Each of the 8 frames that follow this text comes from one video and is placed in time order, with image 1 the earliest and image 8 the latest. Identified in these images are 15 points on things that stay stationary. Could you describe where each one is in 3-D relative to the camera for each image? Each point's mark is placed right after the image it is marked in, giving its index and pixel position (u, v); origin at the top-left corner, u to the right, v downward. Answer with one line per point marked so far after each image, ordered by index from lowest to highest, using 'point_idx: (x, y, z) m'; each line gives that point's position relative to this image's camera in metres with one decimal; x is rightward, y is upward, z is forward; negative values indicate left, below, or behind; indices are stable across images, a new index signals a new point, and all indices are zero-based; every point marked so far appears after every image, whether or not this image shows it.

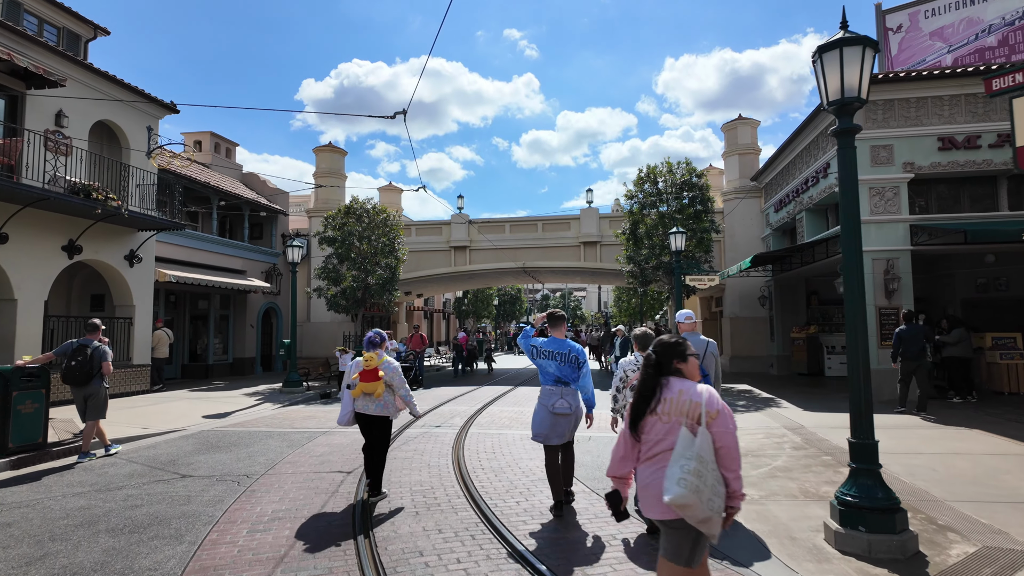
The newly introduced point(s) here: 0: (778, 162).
0: (+8.8, +4.1, +19.1) m
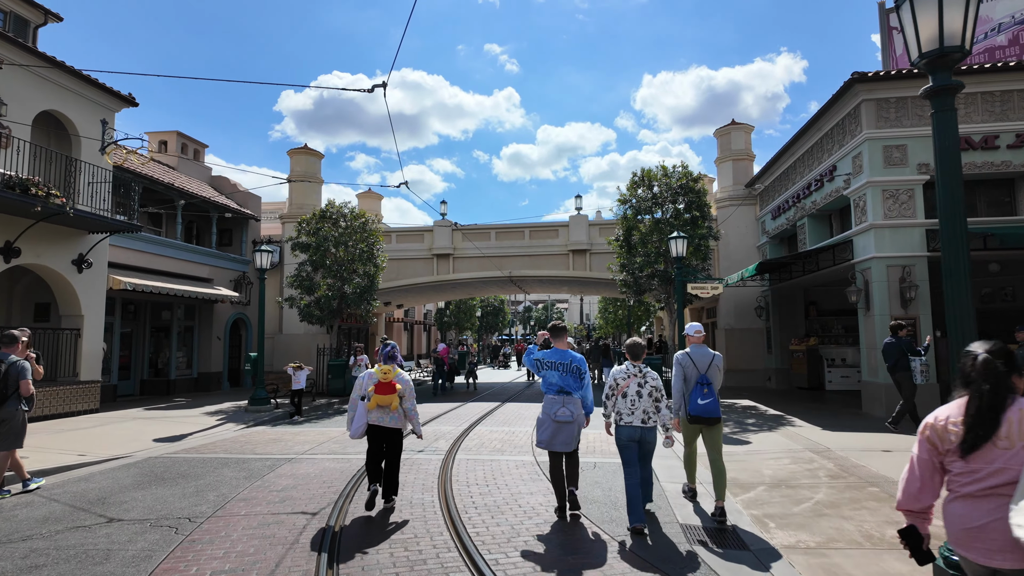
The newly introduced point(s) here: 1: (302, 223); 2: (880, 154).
0: (+8.4, +3.8, +18.4) m
1: (-7.0, +2.2, +19.3) m
2: (+8.0, +2.9, +12.6) m
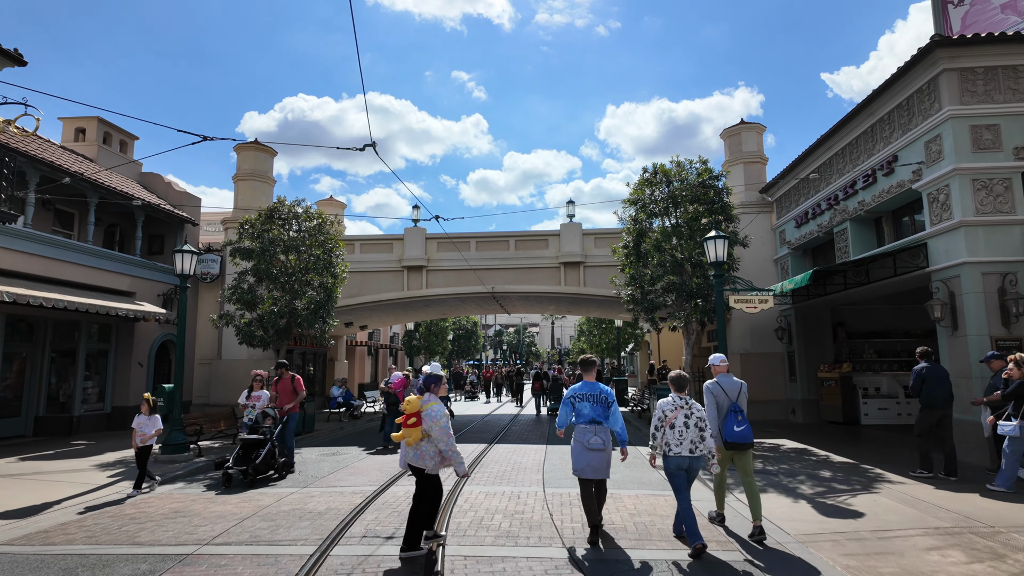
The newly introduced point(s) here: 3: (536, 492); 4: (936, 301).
0: (+8.0, +3.3, +16.0) m
1: (-7.4, +1.8, +16.0) m
2: (+8.0, +2.7, +10.2) m
3: (+0.4, -3.0, +8.5) m
4: (+7.6, -0.2, +10.4) m
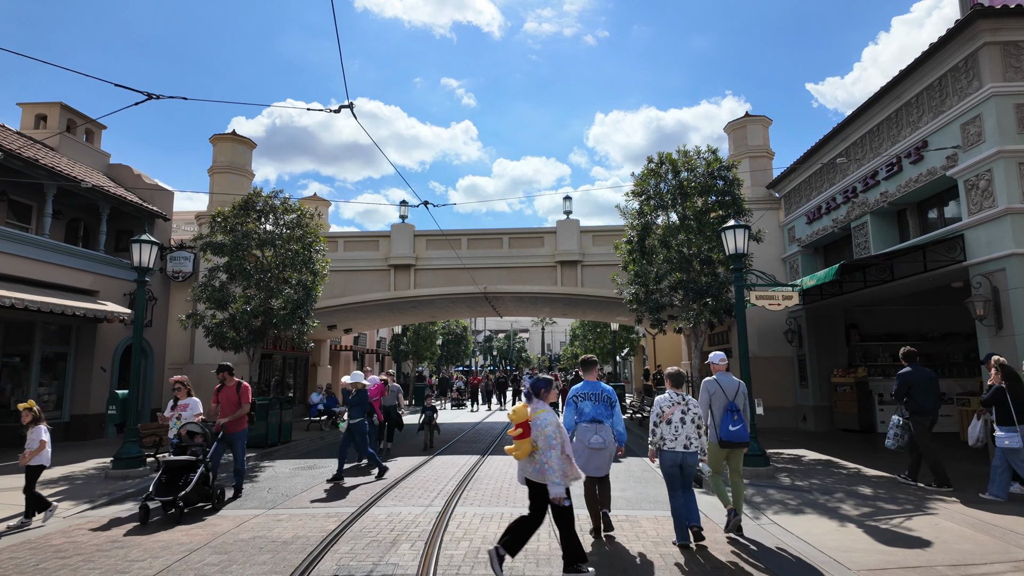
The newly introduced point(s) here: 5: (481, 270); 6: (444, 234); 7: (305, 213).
0: (+7.9, +3.3, +15.1) m
1: (-7.6, +1.8, +14.8) m
2: (+8.0, +2.8, +9.3) m
3: (+0.4, -2.9, +7.4) m
4: (+7.6, -0.1, +9.4) m
5: (-1.0, +0.6, +19.2) m
6: (-2.2, +1.8, +19.2) m
7: (-5.4, +2.0, +15.1) m
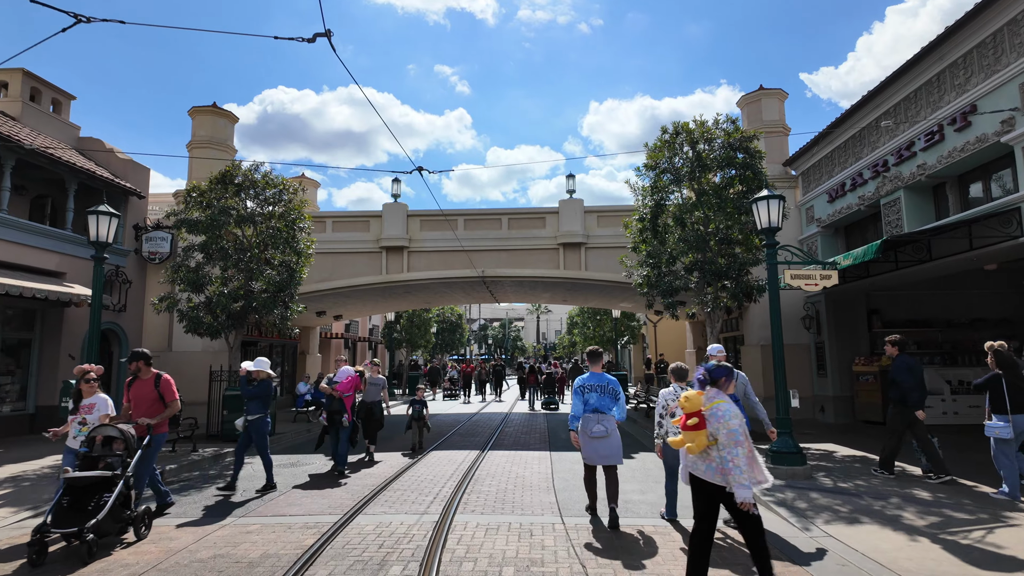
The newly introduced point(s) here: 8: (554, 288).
0: (+7.9, +3.7, +14.0) m
1: (-7.5, +2.3, +13.6) m
2: (+8.1, +3.1, +8.2) m
3: (+0.5, -2.6, +6.3) m
4: (+7.7, +0.2, +8.4) m
5: (-1.0, +1.1, +18.0) m
6: (-2.2, +2.3, +18.0) m
7: (-5.4, +2.4, +13.9) m
8: (+1.4, 0.0, +19.4) m
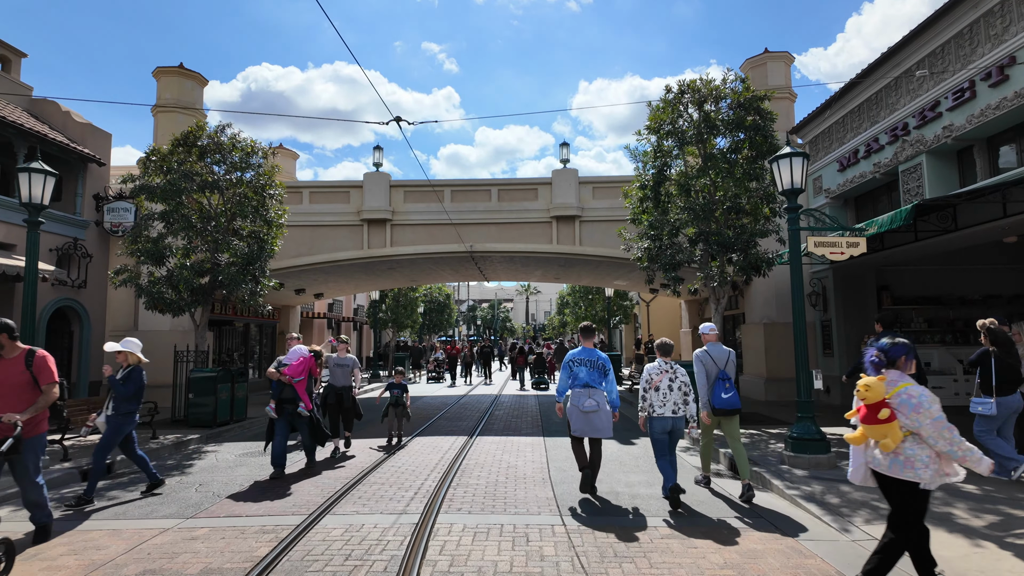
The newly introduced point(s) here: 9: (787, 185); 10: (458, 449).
0: (+7.7, +4.3, +13.1) m
1: (-7.7, +2.8, +12.4) m
2: (+8.0, +3.5, +7.3) m
3: (+0.4, -2.3, +5.4) m
4: (+7.6, +0.6, +7.6) m
5: (-1.3, +1.8, +17.0) m
6: (-2.5, +3.0, +16.9) m
7: (-5.6, +3.0, +12.7) m
8: (+1.1, +0.7, +18.4) m
9: (+3.8, +1.4, +8.0) m
10: (-0.9, -2.7, +9.6) m
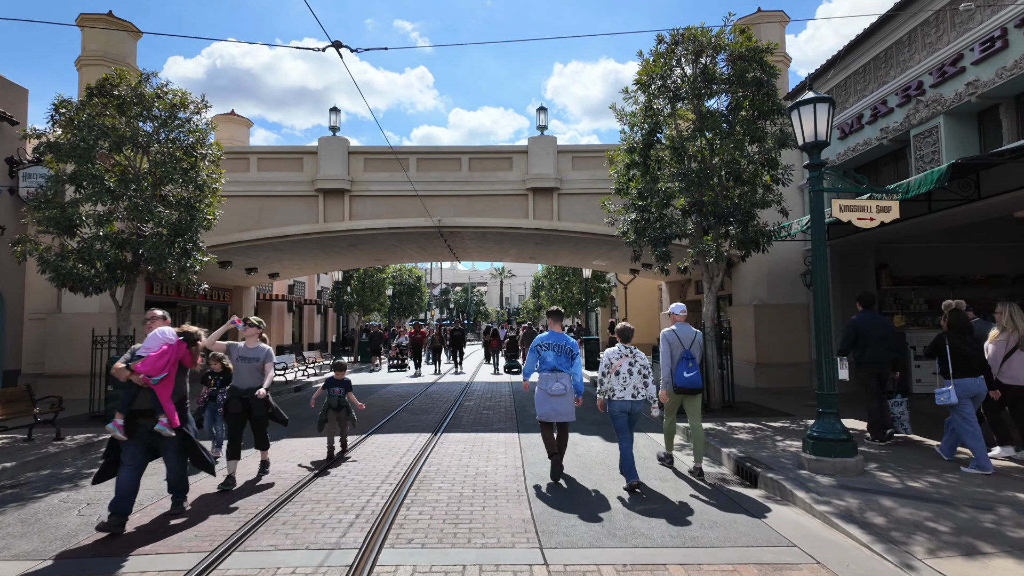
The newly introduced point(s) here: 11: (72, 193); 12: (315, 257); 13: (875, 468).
0: (+7.1, +4.8, +11.9) m
1: (-8.3, +3.3, +10.5) m
2: (+7.7, +3.8, +6.2) m
3: (+0.1, -2.0, +4.1) m
4: (+7.2, +0.9, +6.5) m
5: (-2.1, +2.4, +15.5) m
6: (-3.3, +3.6, +15.3) m
7: (-6.1, +3.5, +11.0) m
8: (+0.3, +1.4, +17.1) m
9: (+3.4, +1.7, +6.7) m
10: (-1.3, -2.3, +8.2) m
11: (-8.1, +1.7, +10.7) m
12: (-6.4, +1.0, +18.6) m
13: (+3.9, -2.0, +6.3) m
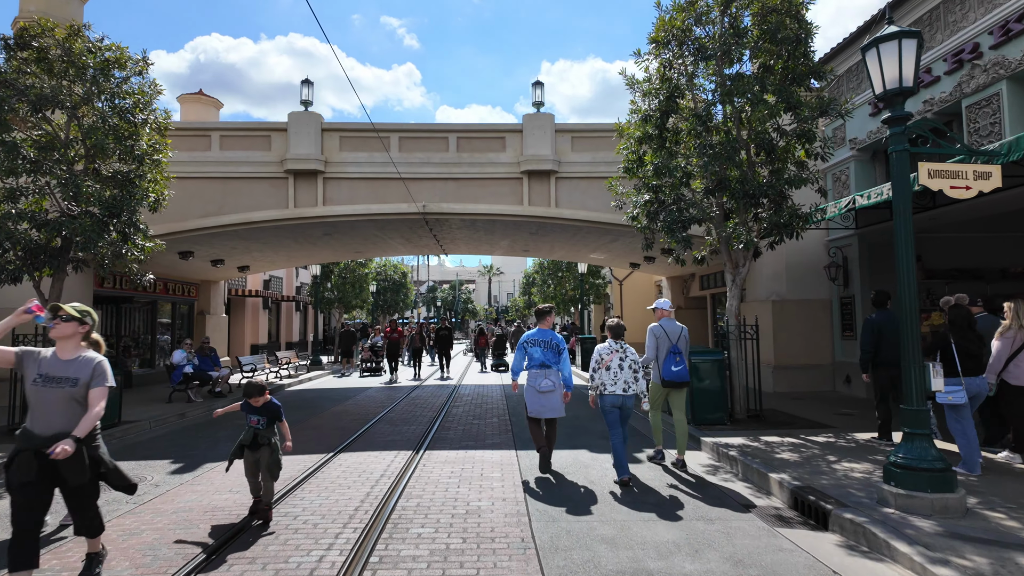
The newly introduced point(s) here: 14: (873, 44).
0: (+7.0, +4.9, +10.6) m
1: (-8.3, +3.5, +8.9) m
2: (+7.7, +3.9, +4.9) m
3: (+0.2, -1.9, +2.7) m
4: (+7.2, +1.0, +5.2) m
5: (-2.3, +2.6, +14.0) m
6: (-3.4, +3.8, +13.8) m
7: (-6.2, +3.6, +9.4) m
8: (+0.1, +1.5, +15.6) m
9: (+3.4, +1.8, +5.3) m
10: (-1.4, -2.2, +6.7) m
11: (-8.2, +1.9, +9.0) m
12: (-6.6, +1.2, +17.0) m
13: (+4.0, -1.8, +4.9) m
14: (+3.3, +2.2, +5.3) m
